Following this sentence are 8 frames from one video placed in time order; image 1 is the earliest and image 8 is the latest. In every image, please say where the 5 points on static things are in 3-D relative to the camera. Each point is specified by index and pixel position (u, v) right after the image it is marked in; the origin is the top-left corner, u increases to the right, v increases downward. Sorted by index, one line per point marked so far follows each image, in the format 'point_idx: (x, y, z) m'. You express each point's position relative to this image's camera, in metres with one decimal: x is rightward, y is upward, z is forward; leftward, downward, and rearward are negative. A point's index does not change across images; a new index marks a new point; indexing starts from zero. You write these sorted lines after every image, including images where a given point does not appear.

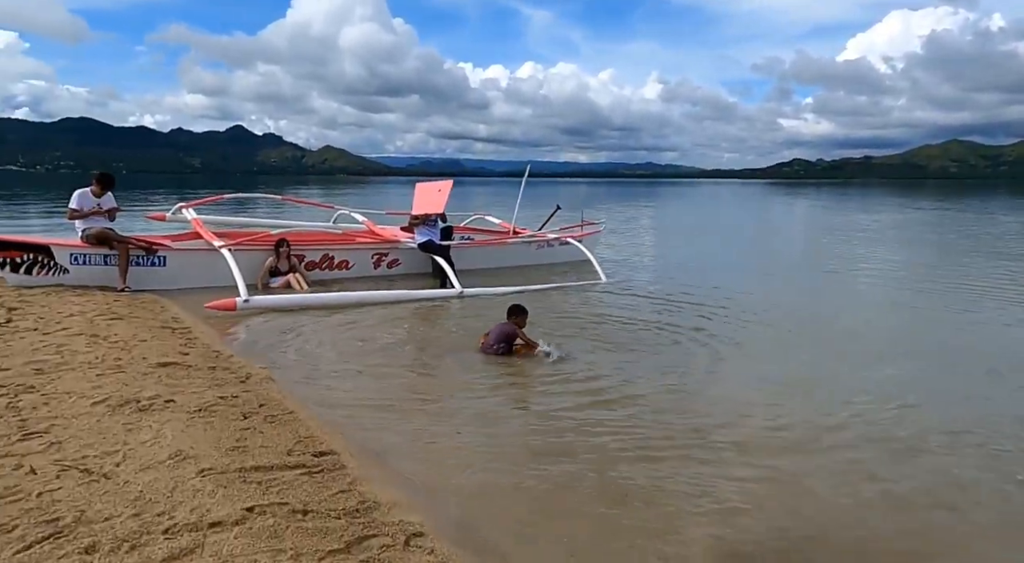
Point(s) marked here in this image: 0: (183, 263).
0: (-4.4, +0.3, +9.2) m
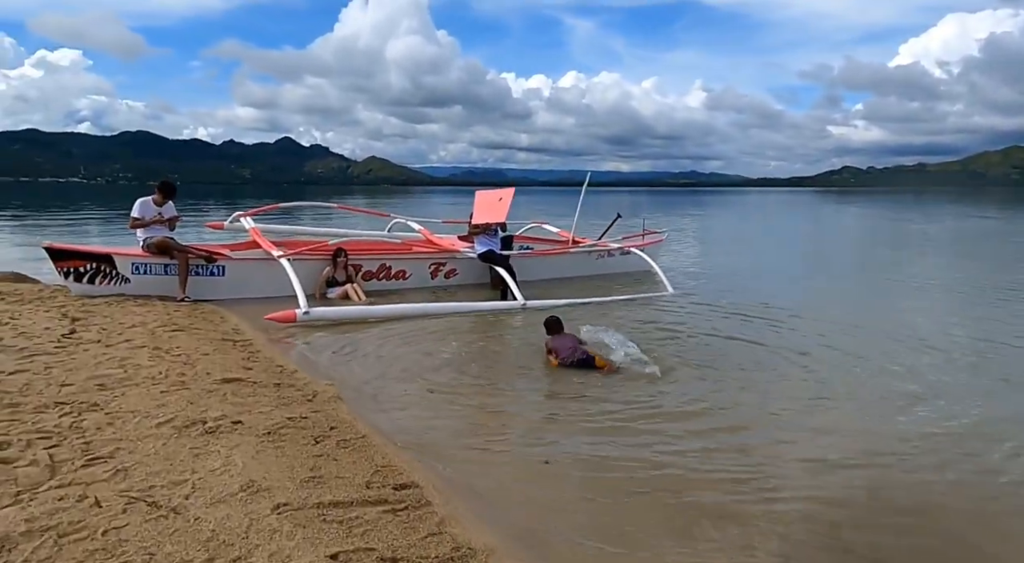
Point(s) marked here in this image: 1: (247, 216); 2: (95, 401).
0: (-3.6, +0.1, +9.0) m
1: (-4.1, +1.0, +10.5) m
2: (-2.5, -0.7, +4.2) m
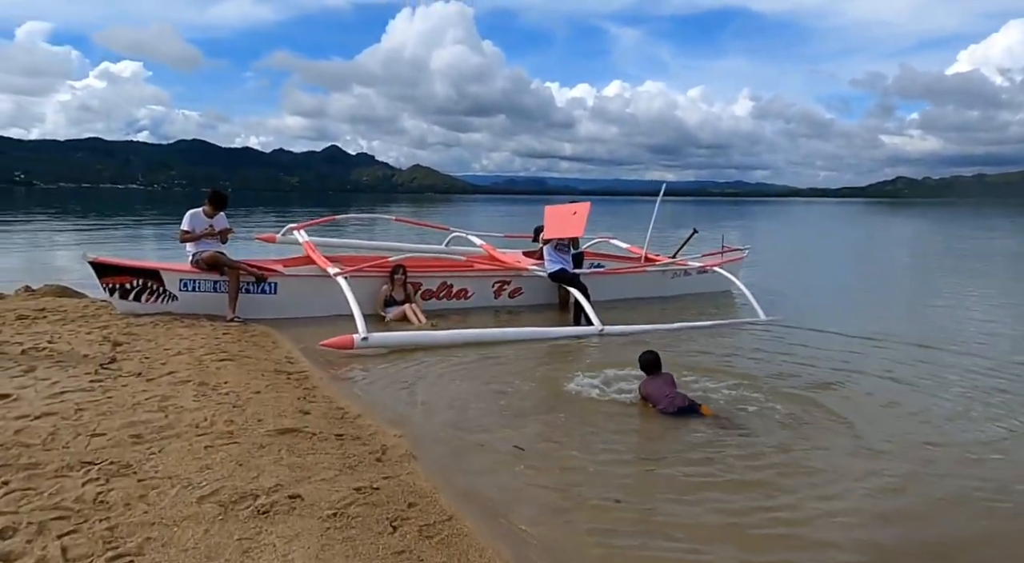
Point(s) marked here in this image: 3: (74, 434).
0: (-2.7, -0.1, +8.4) m
1: (-3.1, +0.8, +9.9) m
2: (-1.9, -0.9, +3.5) m
3: (-2.4, -0.8, +3.8) m
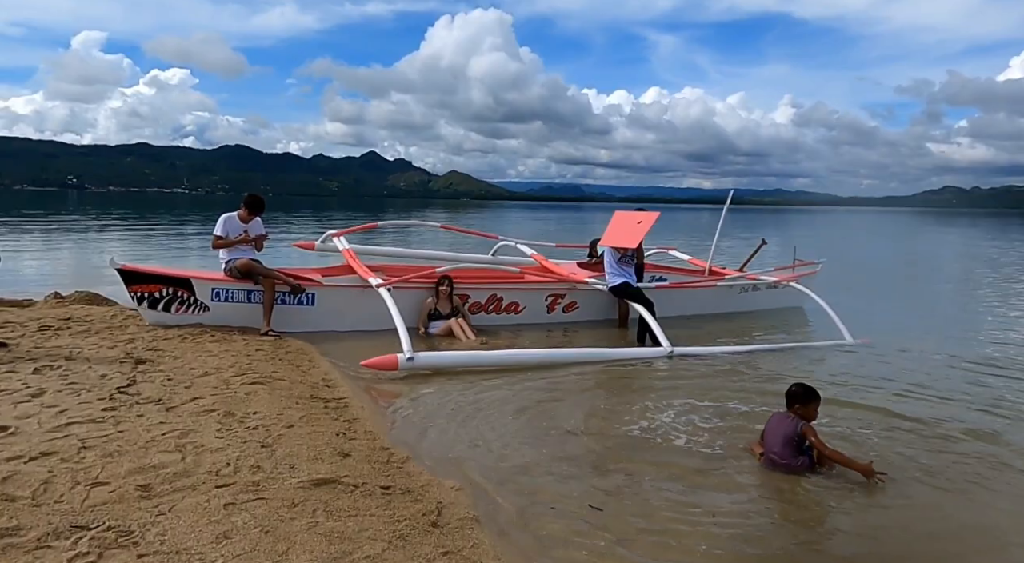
0: (-2.0, -0.2, +7.8) m
1: (-2.3, +0.6, +9.3) m
2: (-1.6, -1.0, +2.8) m
3: (-2.0, -0.9, +3.1) m
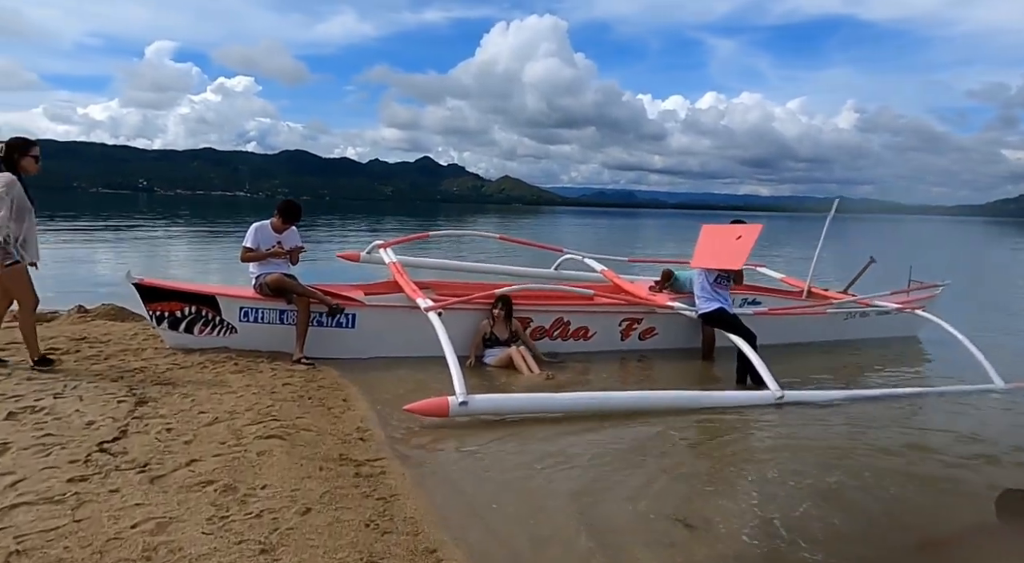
0: (-1.3, -0.4, +6.8) m
1: (-1.5, +0.4, +8.3) m
2: (-1.3, -1.1, +1.8) m
3: (-1.7, -1.1, +2.1) m
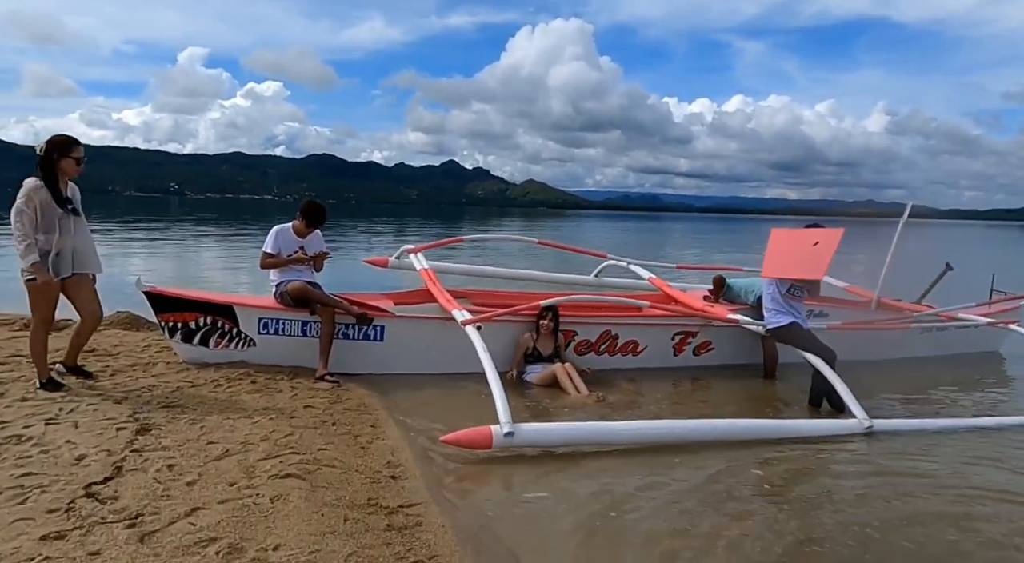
0: (-0.9, -0.5, +6.2) m
1: (-1.1, +0.3, +7.7) m
2: (-1.0, -1.2, +1.2) m
3: (-1.5, -1.1, +1.5) m
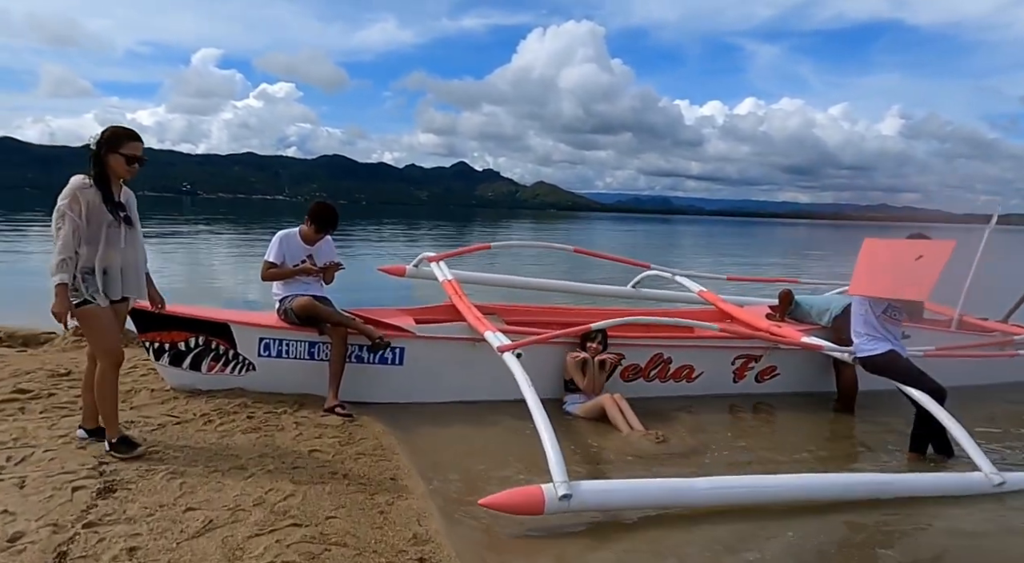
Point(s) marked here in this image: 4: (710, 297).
0: (-0.6, -0.6, +5.3) m
1: (-0.7, +0.2, +6.9) m
2: (-0.8, -1.3, +0.3) m
3: (-1.2, -1.2, +0.7) m
4: (+2.0, -0.1, +6.7) m
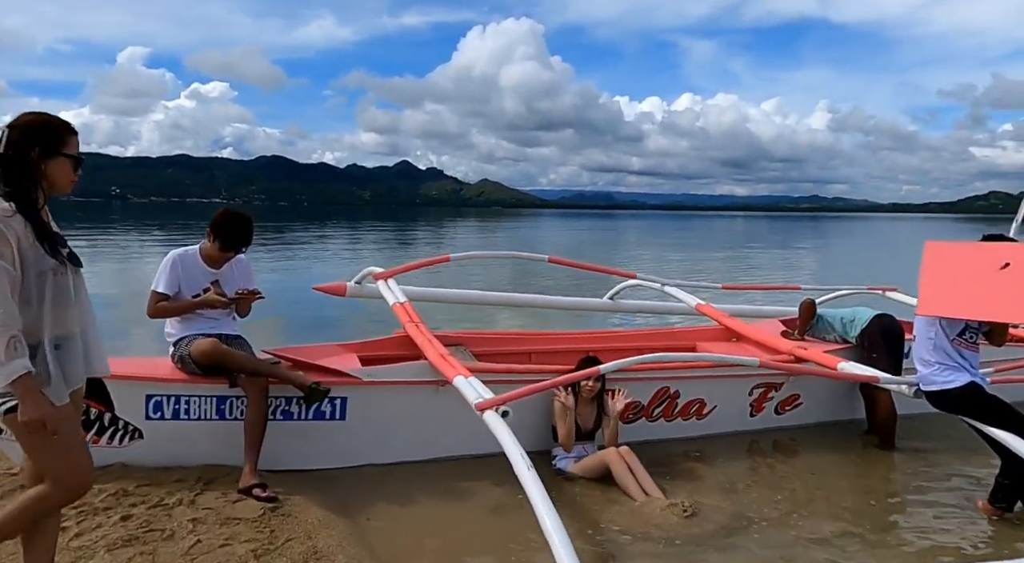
0: (-0.8, -0.8, +4.1) m
1: (-1.0, +0.1, +5.6) m
2: (-0.5, -1.5, -0.9) m
3: (-1.0, -1.4, -0.6) m
4: (+1.7, -0.2, +5.7) m
